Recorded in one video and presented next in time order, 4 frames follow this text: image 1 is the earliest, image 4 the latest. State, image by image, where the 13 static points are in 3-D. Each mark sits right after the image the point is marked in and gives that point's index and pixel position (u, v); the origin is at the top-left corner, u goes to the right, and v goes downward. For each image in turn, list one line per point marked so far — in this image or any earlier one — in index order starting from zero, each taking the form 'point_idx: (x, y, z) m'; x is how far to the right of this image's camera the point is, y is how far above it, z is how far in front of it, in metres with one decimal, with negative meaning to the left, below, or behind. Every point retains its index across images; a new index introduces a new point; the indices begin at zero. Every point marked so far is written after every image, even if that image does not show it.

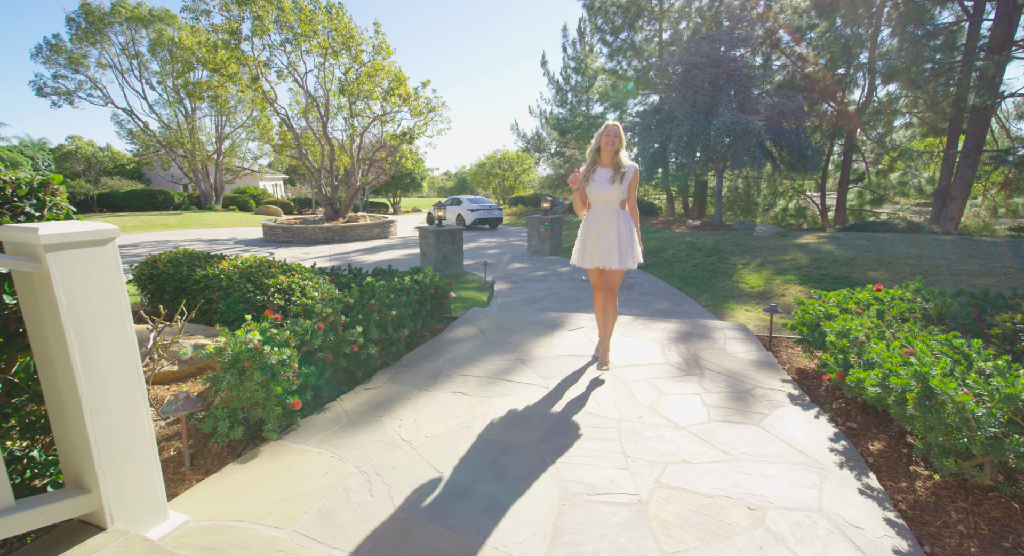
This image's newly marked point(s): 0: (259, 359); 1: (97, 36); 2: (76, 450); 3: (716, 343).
0: (-1.3, -0.4, +2.4) m
1: (-17.7, +10.3, +19.8) m
2: (-1.4, -0.6, +1.4) m
3: (+1.9, -0.6, +4.3) m
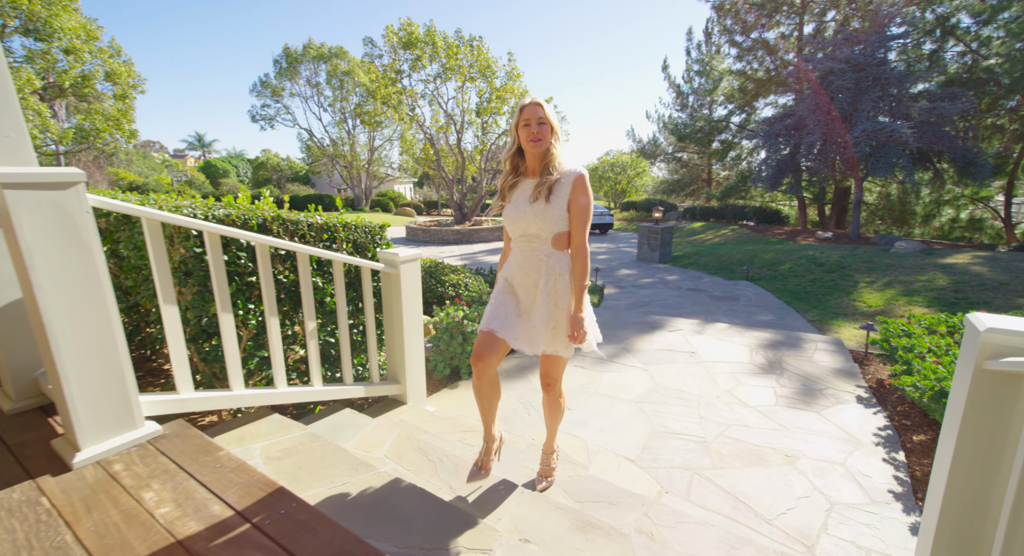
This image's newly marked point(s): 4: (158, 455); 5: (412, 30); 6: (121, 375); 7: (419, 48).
0: (-0.4, -0.4, +3.8) m
1: (-11.8, +11.0, +24.4) m
2: (-0.7, -0.5, +2.9) m
3: (+3.2, -0.8, +5.0) m
4: (-1.0, -0.5, +1.3) m
5: (-3.2, +7.7, +14.3) m
6: (-1.1, -0.3, +1.3) m
7: (-3.0, +7.3, +14.4) m
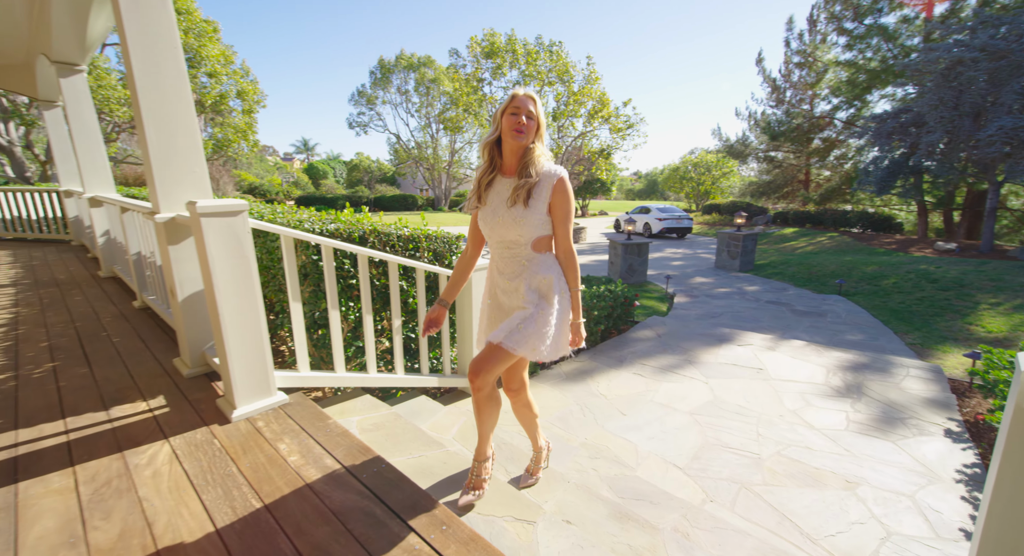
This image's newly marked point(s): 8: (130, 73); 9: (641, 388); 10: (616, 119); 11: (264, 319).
0: (+0.1, -0.5, +4.1) m
1: (-7.3, +11.4, +26.2) m
2: (-0.3, -0.6, +3.2) m
3: (+3.8, -1.0, +4.7) m
4: (-0.9, -0.5, +1.7) m
5: (-0.6, +7.7, +14.8) m
6: (-1.0, -0.3, +1.8) m
7: (-0.4, +7.3, +14.9) m
8: (-1.6, +0.8, +1.9) m
9: (+1.1, -1.0, +4.0) m
10: (+3.4, +5.4, +15.6) m
11: (-1.0, -0.2, +1.8) m
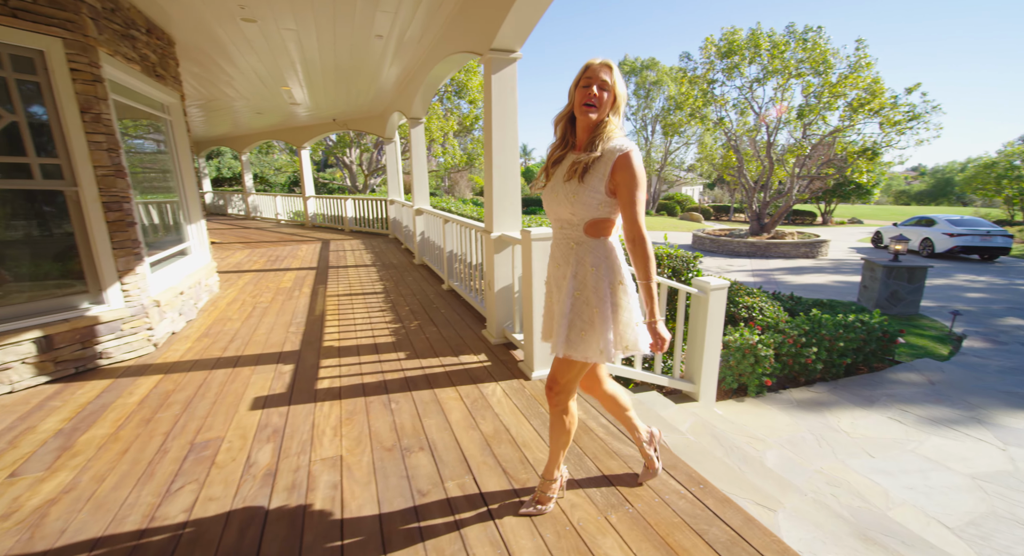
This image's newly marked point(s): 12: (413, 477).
0: (+2.2, -0.6, +4.0) m
1: (+6.3, +11.2, +27.0) m
2: (+1.4, -0.7, +3.4) m
3: (+5.7, -1.5, +2.9) m
4: (+0.3, -0.5, +2.4) m
5: (+7.0, +7.3, +13.8) m
6: (+0.2, -0.3, +2.4) m
7: (+7.2, +6.9, +13.9) m
8: (-0.2, +0.9, +2.8) m
9: (+3.0, -1.2, +3.5) m
10: (+10.7, +4.6, +12.8) m
11: (+0.2, -0.2, +2.4) m
12: (-0.4, -0.7, +1.7) m
